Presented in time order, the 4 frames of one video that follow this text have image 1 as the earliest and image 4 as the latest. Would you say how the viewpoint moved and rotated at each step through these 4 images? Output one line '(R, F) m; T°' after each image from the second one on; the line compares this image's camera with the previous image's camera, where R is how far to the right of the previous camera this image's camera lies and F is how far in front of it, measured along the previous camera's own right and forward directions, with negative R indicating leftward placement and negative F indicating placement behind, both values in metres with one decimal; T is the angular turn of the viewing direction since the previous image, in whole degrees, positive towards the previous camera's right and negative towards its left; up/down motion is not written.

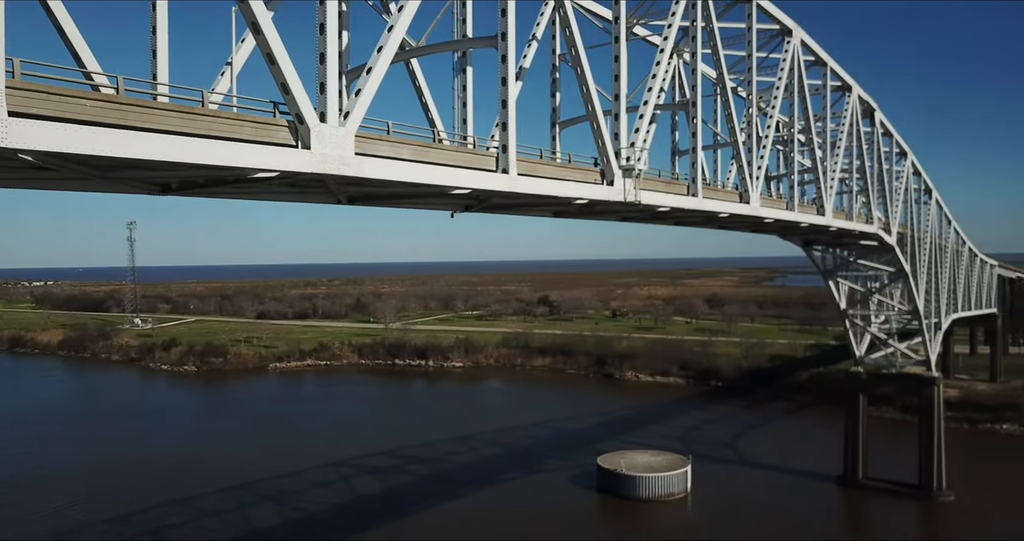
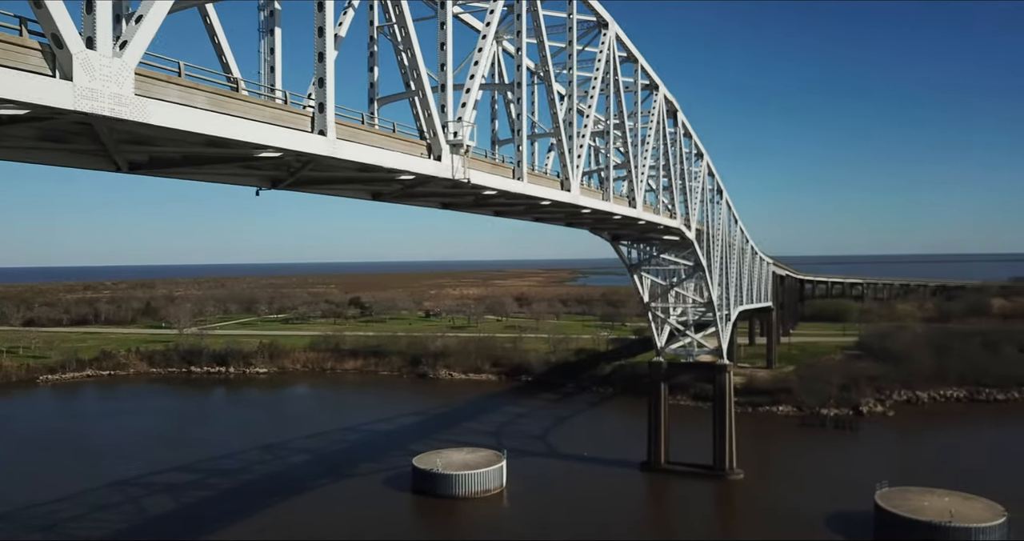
(0.0, +0.4) m; +14°
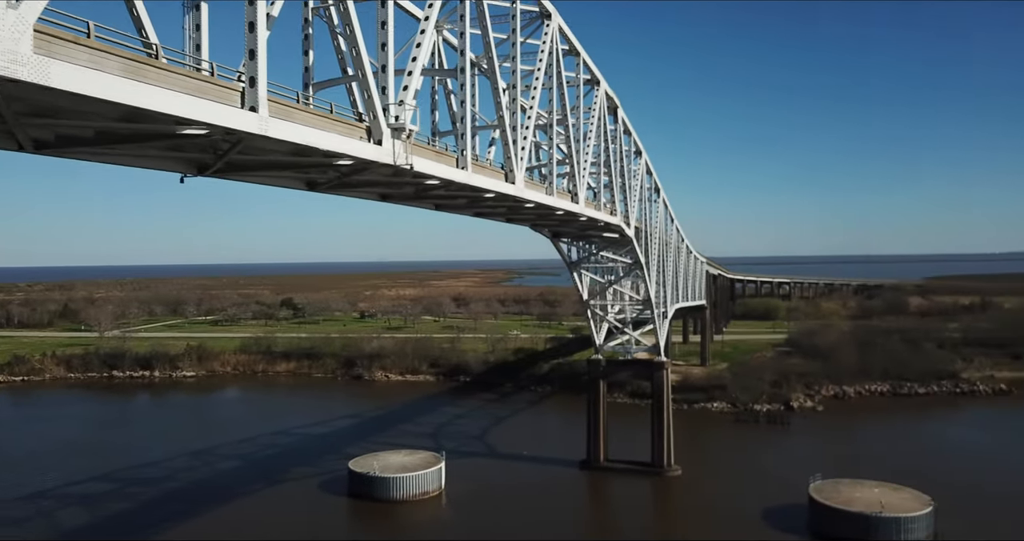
(-0.1, +0.2) m; +5°
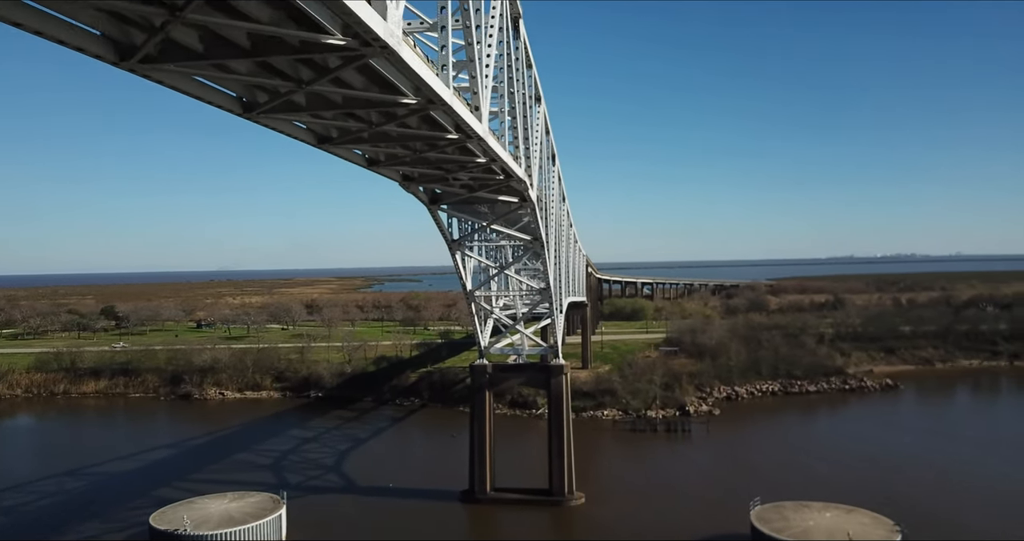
(-0.1, +3.4) m; +10°
